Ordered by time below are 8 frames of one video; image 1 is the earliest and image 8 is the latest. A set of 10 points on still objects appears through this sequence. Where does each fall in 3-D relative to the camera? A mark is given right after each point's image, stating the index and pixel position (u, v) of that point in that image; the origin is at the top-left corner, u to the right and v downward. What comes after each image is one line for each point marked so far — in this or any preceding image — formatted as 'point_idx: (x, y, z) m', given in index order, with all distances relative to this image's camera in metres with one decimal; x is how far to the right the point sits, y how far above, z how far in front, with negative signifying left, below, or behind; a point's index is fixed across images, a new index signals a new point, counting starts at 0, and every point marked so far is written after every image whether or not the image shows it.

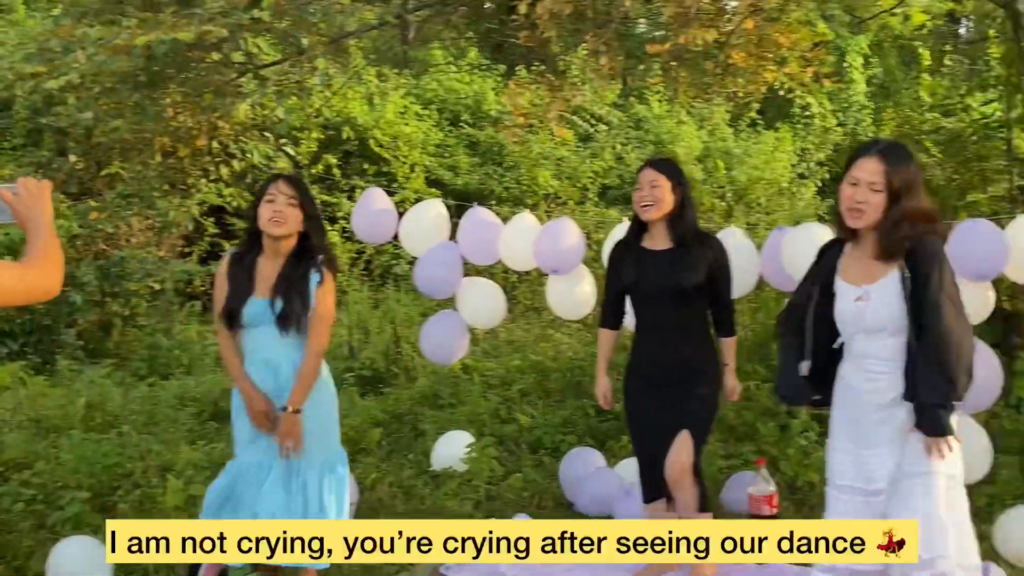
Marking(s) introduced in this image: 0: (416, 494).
0: (-0.3, -0.7, +3.8) m
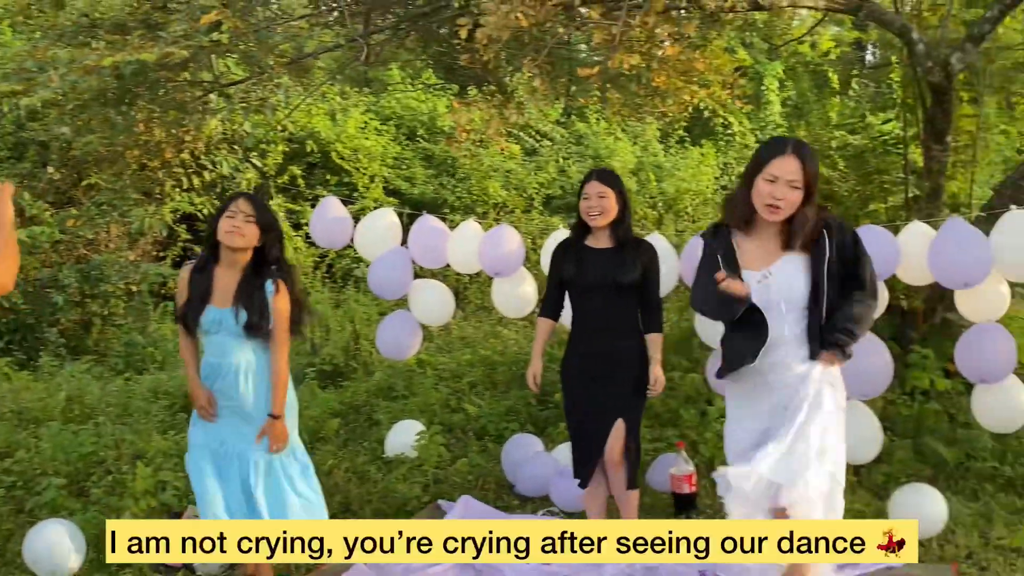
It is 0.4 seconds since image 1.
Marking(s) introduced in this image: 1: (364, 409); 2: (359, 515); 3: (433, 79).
0: (-0.6, -0.7, +4.2) m
1: (-0.7, -0.6, +4.8) m
2: (-0.6, -0.8, +3.8) m
3: (-0.4, +1.1, +5.6) m
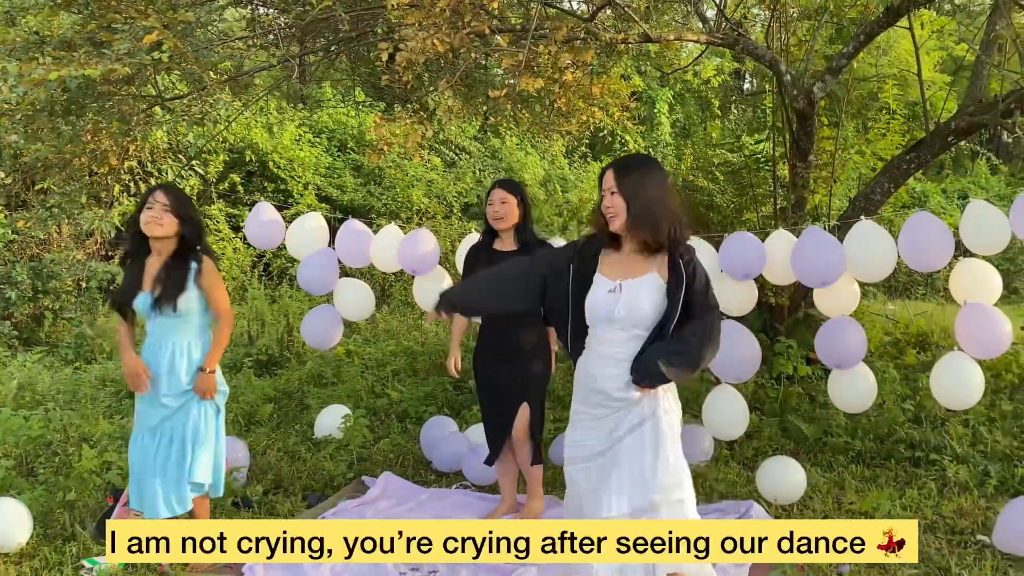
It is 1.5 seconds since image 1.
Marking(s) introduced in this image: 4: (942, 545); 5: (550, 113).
0: (-0.9, -0.7, +4.7) m
1: (-1.1, -0.5, +5.3) m
2: (-0.9, -0.8, +4.3) m
3: (-0.9, +1.1, +6.1) m
4: (+1.6, -0.9, +3.9) m
5: (+0.2, +0.8, +5.1) m
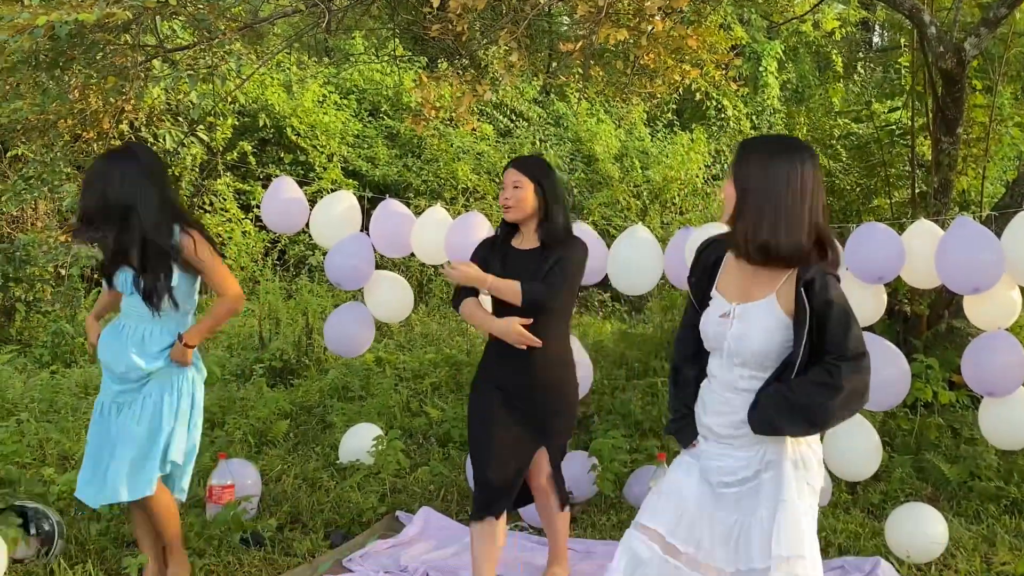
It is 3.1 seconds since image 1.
0: (-0.7, -0.7, +3.8) m
1: (-0.8, -0.5, +4.4) m
2: (-0.7, -0.8, +3.5) m
3: (-0.5, +1.2, +5.2) m
4: (+1.8, -1.0, +3.0) m
5: (+0.5, +0.9, +4.1) m
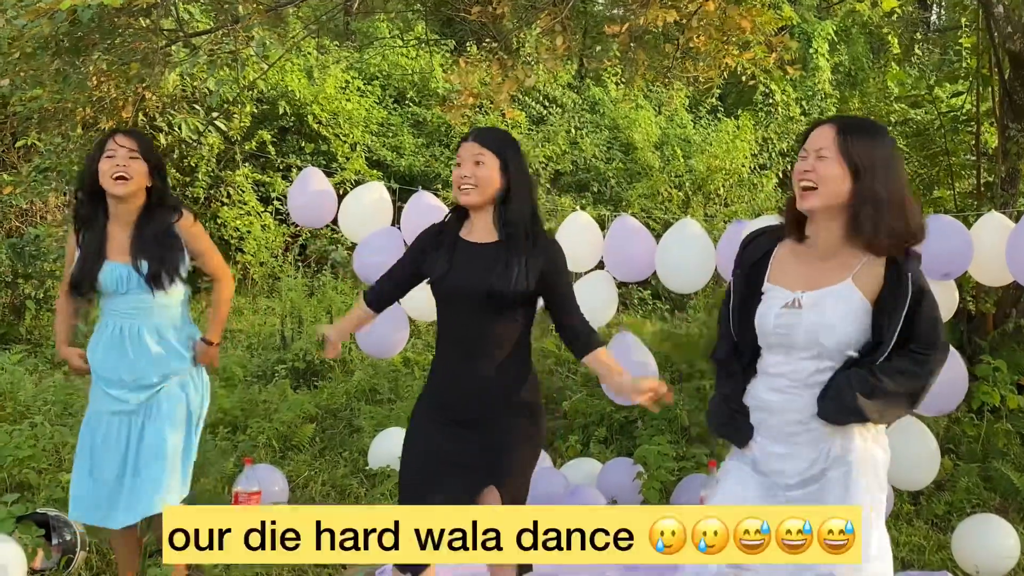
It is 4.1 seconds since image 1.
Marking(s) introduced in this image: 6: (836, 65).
0: (-0.6, -0.7, +3.6) m
1: (-0.7, -0.5, +4.2) m
2: (-0.5, -0.8, +3.2) m
3: (-0.4, +1.2, +4.9) m
4: (+1.9, -1.0, +2.7) m
5: (+0.6, +0.9, +3.9) m
6: (+2.5, +1.8, +8.8) m
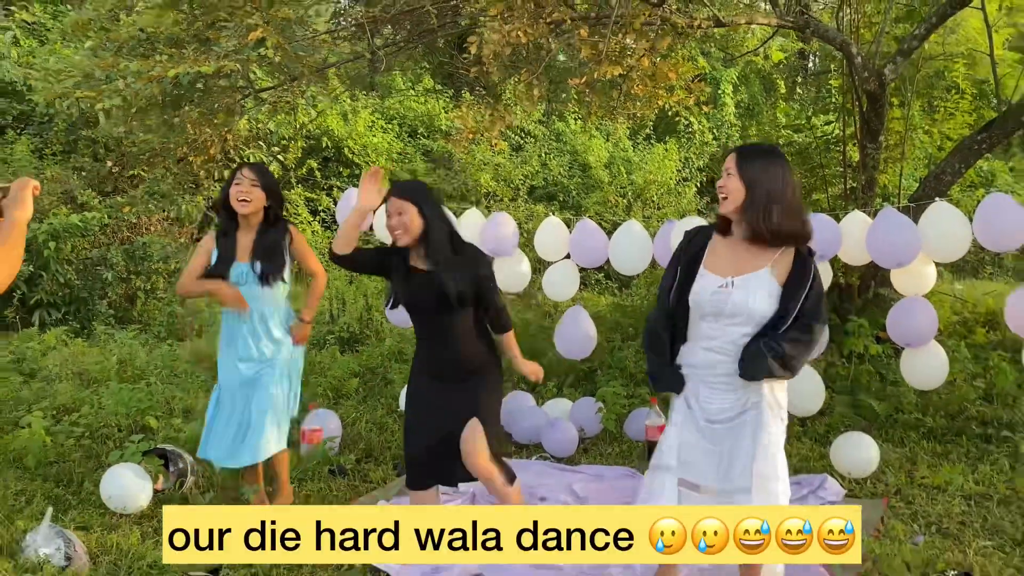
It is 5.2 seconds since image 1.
0: (-0.6, -0.6, +4.8) m
1: (-0.7, -0.4, +5.5) m
2: (-0.6, -0.7, +4.5) m
3: (-0.4, +1.2, +6.3) m
4: (+1.9, -0.9, +4.0) m
5: (+0.5, +0.9, +5.2) m
6: (+2.5, +1.9, +10.1) m
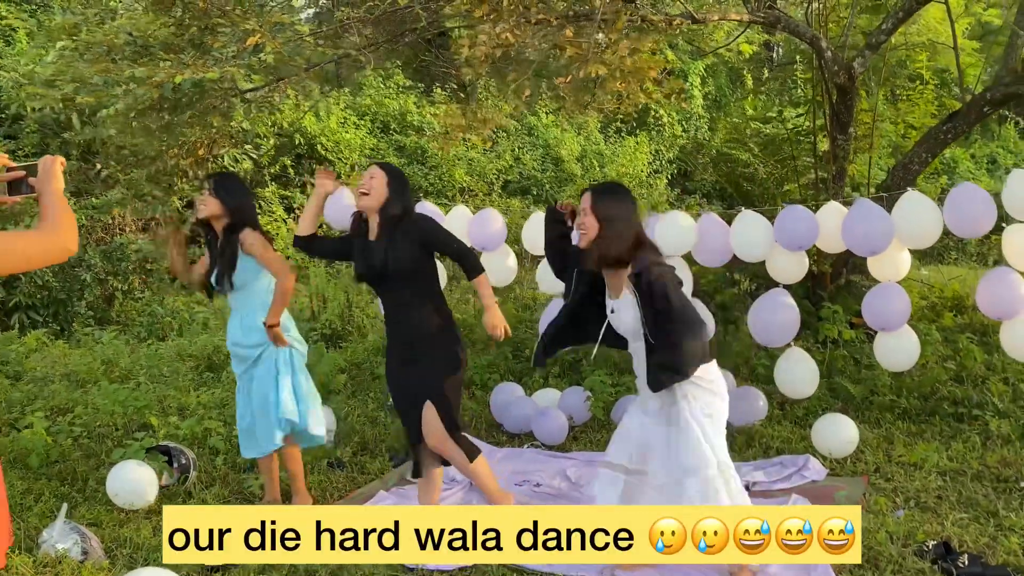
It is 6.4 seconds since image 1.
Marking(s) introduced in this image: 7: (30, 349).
0: (-0.6, -0.6, +4.9) m
1: (-0.8, -0.4, +5.5) m
2: (-0.6, -0.7, +4.5) m
3: (-0.6, +1.3, +6.3) m
4: (+1.9, -0.8, +4.1) m
5: (+0.4, +1.0, +5.3) m
6: (+2.1, +1.9, +10.3) m
7: (-2.4, -0.3, +5.2) m
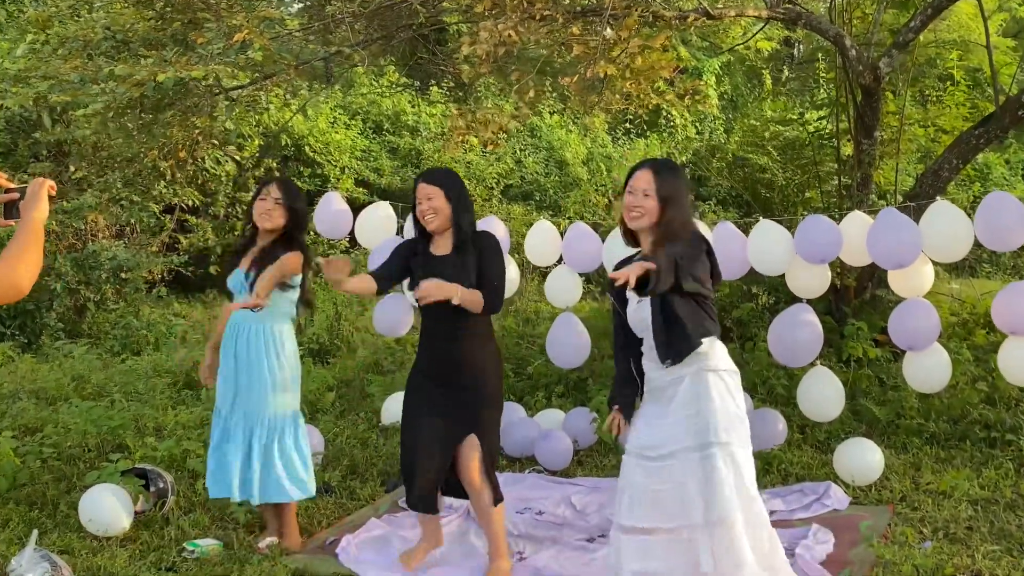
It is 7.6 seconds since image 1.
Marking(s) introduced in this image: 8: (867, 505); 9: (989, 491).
0: (-0.6, -0.7, +4.5) m
1: (-0.8, -0.5, +5.1) m
2: (-0.6, -0.8, +4.2) m
3: (-0.6, +1.2, +5.9) m
4: (+1.9, -0.9, +3.8) m
5: (+0.4, +0.9, +4.9) m
6: (+2.0, +1.9, +10.0) m
7: (-2.4, -0.3, +4.9) m
8: (+1.4, -0.8, +4.0) m
9: (+1.9, -0.8, +4.1) m
